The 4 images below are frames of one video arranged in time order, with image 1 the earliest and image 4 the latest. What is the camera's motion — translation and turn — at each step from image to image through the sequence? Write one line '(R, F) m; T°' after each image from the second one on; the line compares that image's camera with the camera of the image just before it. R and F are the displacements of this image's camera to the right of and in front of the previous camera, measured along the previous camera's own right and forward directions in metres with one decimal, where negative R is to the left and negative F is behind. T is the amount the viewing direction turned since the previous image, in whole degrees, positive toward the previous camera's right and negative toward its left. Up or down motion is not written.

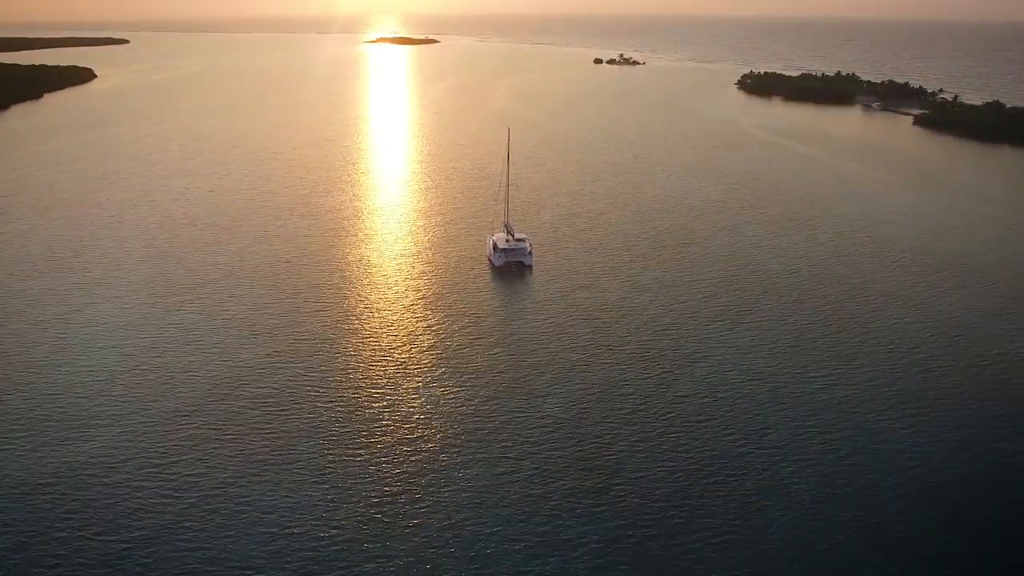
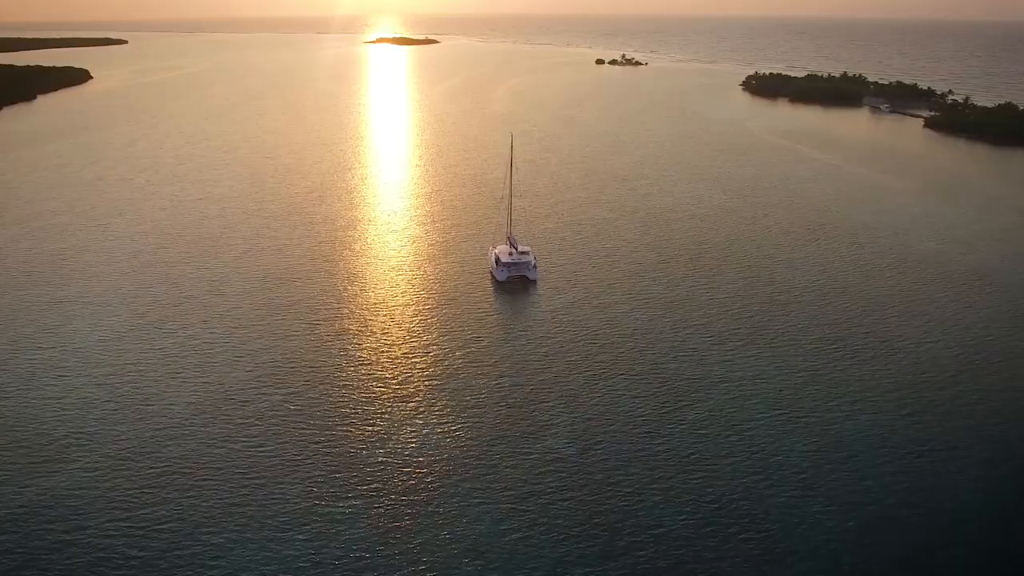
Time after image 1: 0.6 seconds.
(-0.1, +1.0) m; 0°
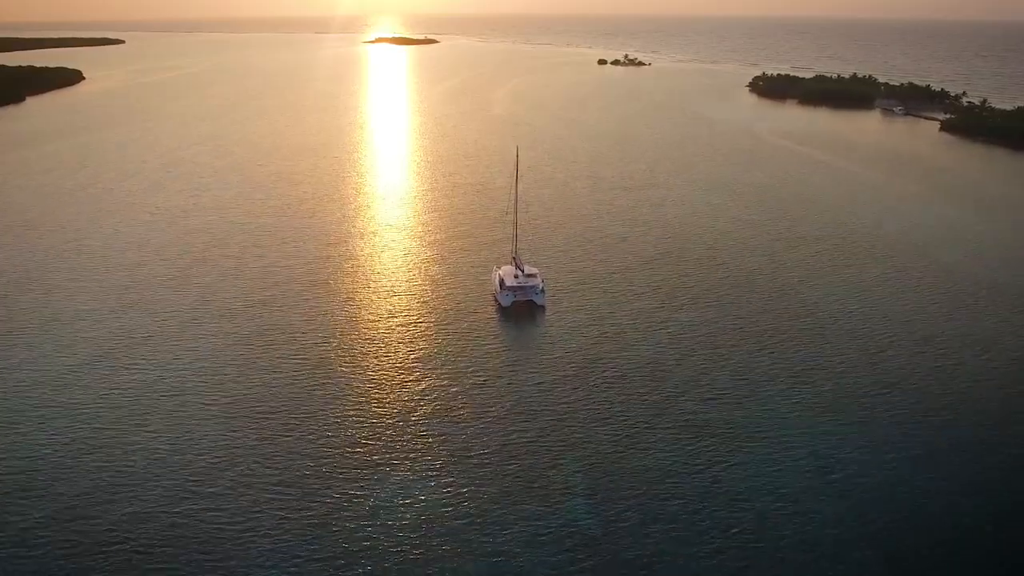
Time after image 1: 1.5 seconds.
(-0.1, +1.5) m; 0°
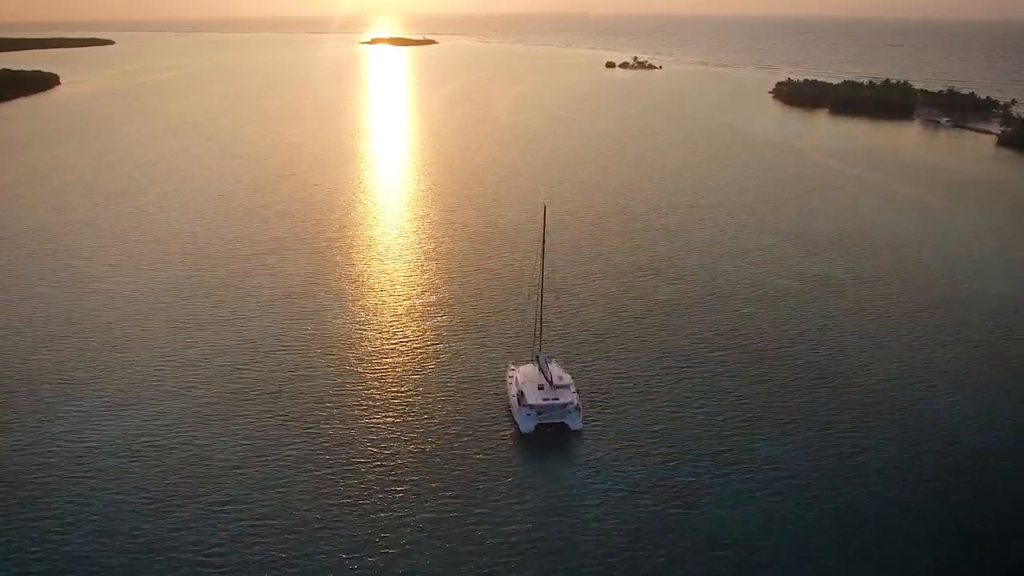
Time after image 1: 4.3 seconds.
(-0.3, +4.6) m; 0°
